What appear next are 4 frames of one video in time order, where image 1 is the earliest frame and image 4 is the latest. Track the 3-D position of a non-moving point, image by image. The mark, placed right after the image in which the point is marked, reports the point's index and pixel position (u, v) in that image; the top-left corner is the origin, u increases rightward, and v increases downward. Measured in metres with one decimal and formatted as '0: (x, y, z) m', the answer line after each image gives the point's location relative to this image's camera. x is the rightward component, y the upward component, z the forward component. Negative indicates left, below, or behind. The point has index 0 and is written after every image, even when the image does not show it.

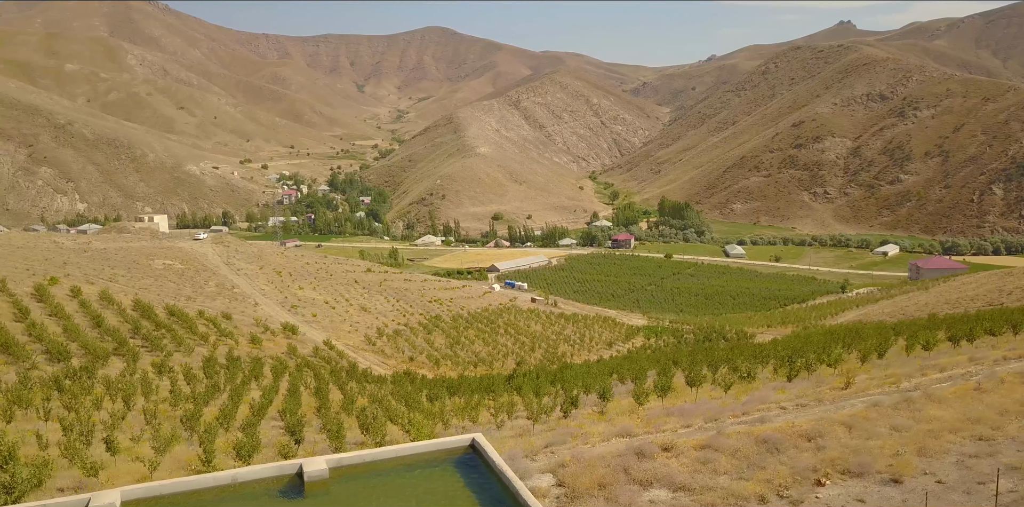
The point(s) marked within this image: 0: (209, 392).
0: (-8.4, -3.9, +17.3) m
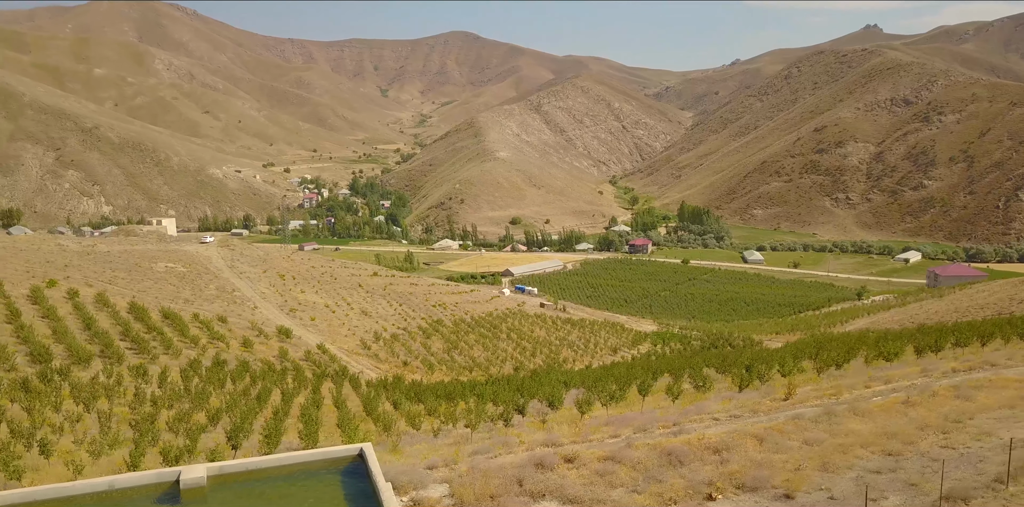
0: (-9.6, -4.0, +17.4) m
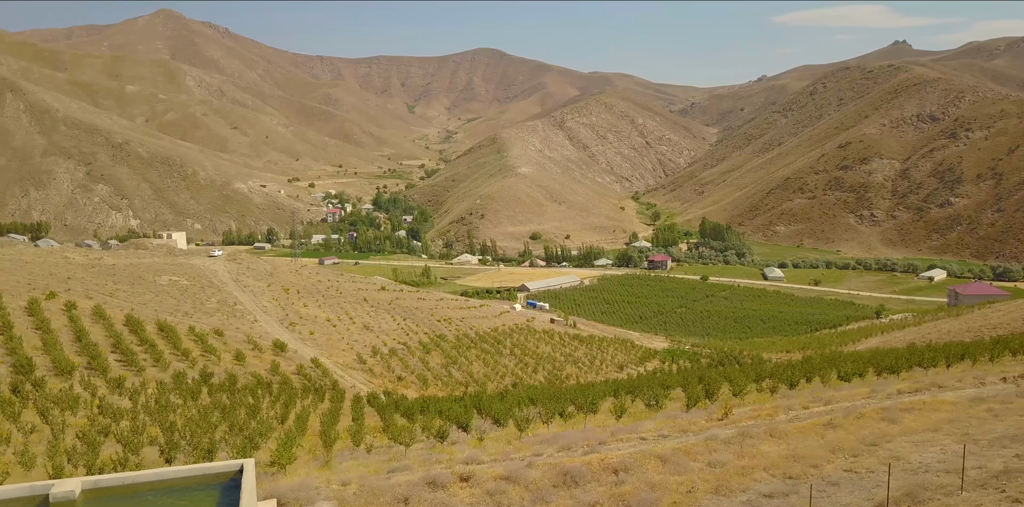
0: (-10.7, -4.4, +17.6) m
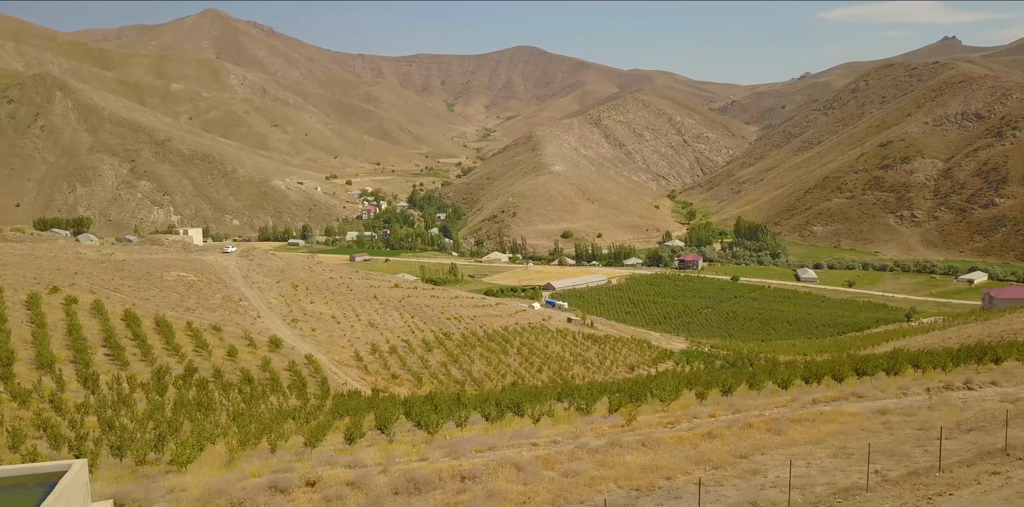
0: (-12.3, -4.3, +17.9) m
